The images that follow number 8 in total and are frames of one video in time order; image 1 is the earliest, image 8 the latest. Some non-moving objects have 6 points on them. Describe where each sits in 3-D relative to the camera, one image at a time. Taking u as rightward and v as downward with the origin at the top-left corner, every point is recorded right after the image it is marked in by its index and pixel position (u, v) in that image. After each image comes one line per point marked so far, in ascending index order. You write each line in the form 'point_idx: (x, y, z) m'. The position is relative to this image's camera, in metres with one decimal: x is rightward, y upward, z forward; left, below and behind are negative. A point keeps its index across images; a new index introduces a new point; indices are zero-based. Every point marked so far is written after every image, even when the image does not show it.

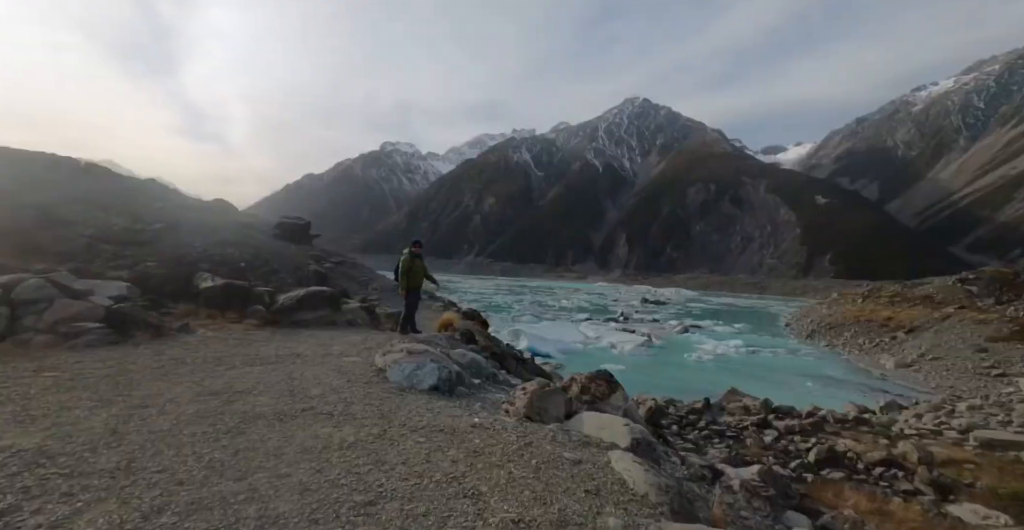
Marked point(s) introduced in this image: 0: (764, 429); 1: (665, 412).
0: (+6.8, -4.5, +12.1) m
1: (+4.4, -4.2, +12.7) m
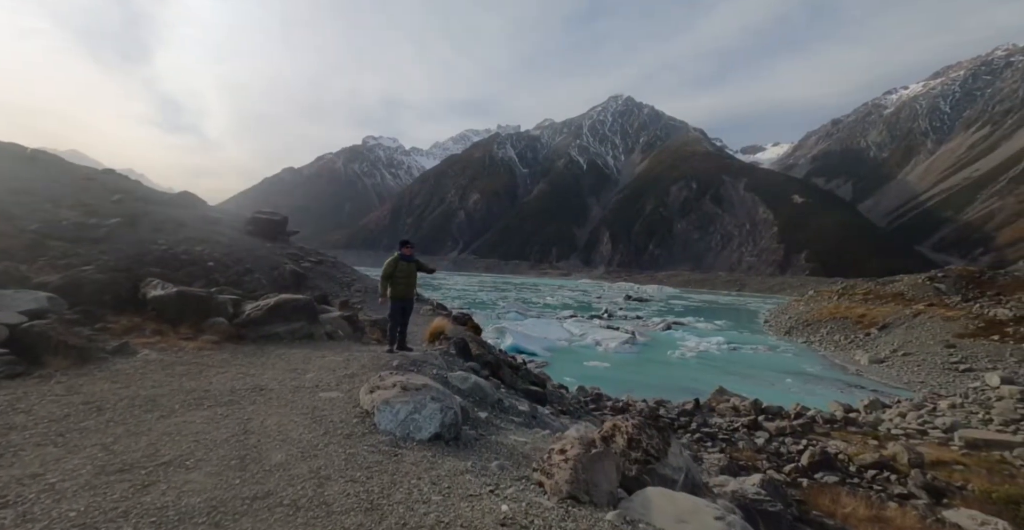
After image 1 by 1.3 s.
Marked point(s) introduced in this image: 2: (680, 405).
0: (+6.5, -4.5, +12.0) m
1: (+4.0, -4.1, +12.5) m
2: (+5.2, -4.4, +14.1) m
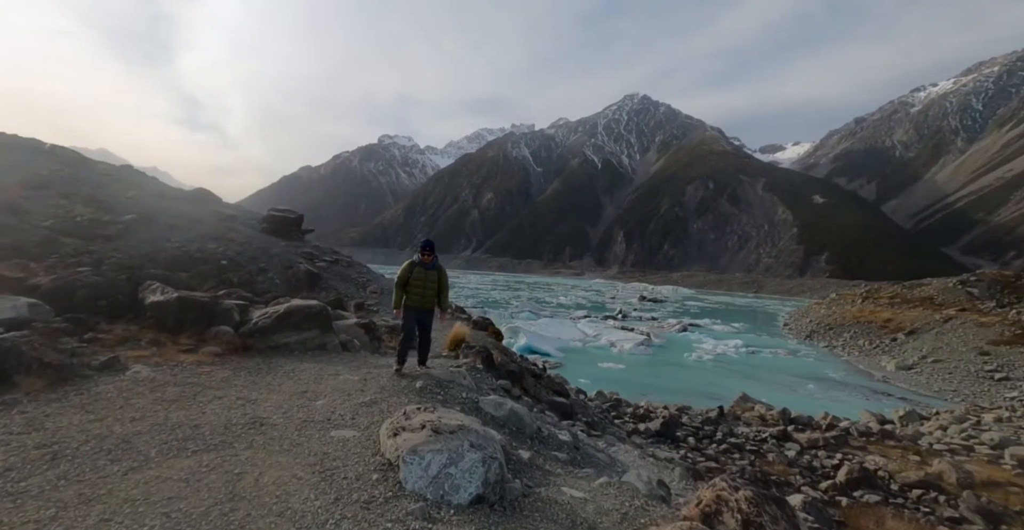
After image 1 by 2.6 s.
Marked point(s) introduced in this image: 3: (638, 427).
0: (+7.0, -4.5, +11.4) m
1: (+4.5, -4.2, +12.0) m
2: (+5.8, -4.5, +13.5) m
3: (+3.1, -3.9, +10.7) m
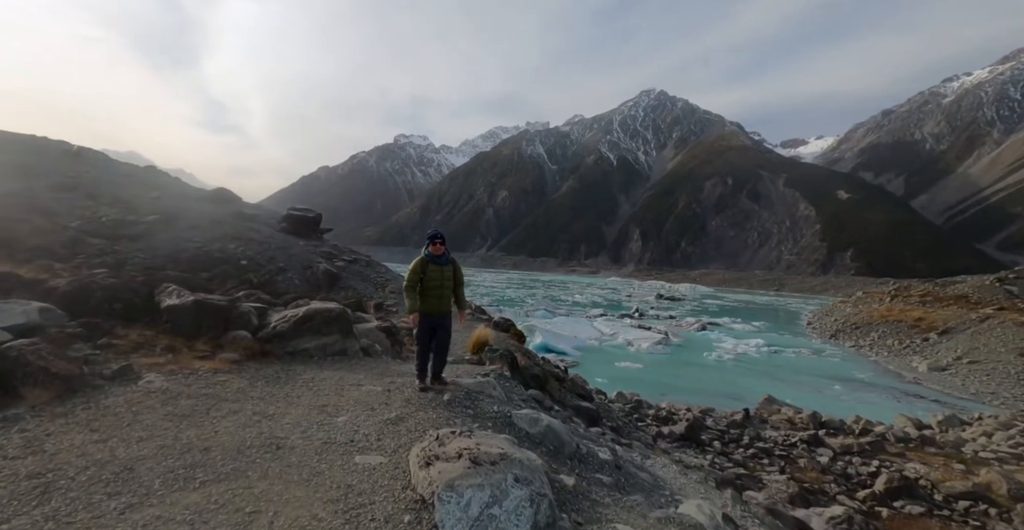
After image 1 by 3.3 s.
0: (+7.5, -4.5, +11.0) m
1: (+5.0, -4.2, +11.6) m
2: (+6.3, -4.4, +13.2) m
3: (+3.5, -3.9, +10.4) m
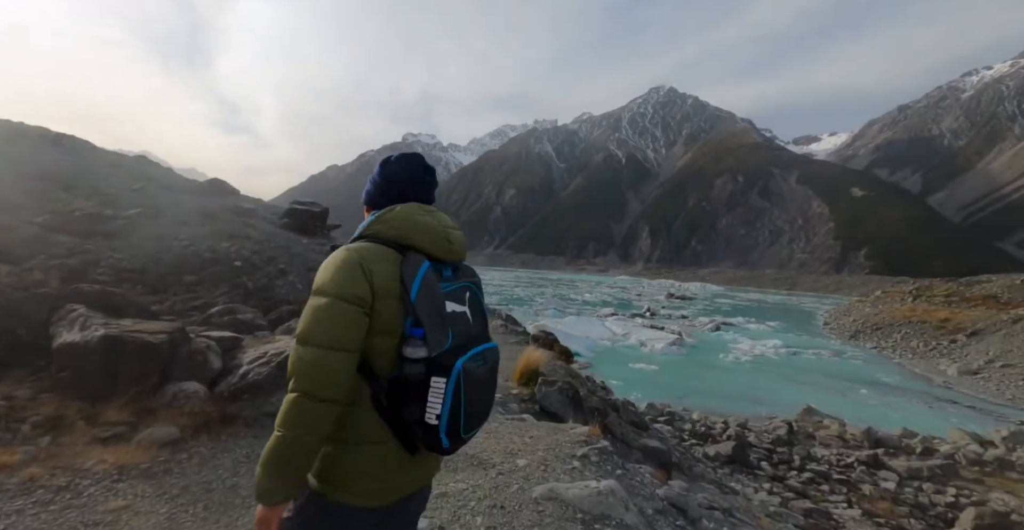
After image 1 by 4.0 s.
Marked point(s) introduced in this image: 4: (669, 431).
0: (+8.0, -4.5, +9.8) m
1: (+5.6, -4.2, +10.5) m
2: (+6.9, -4.4, +12.0) m
3: (+4.1, -3.9, +9.3) m
4: (+3.5, -3.7, +9.7) m
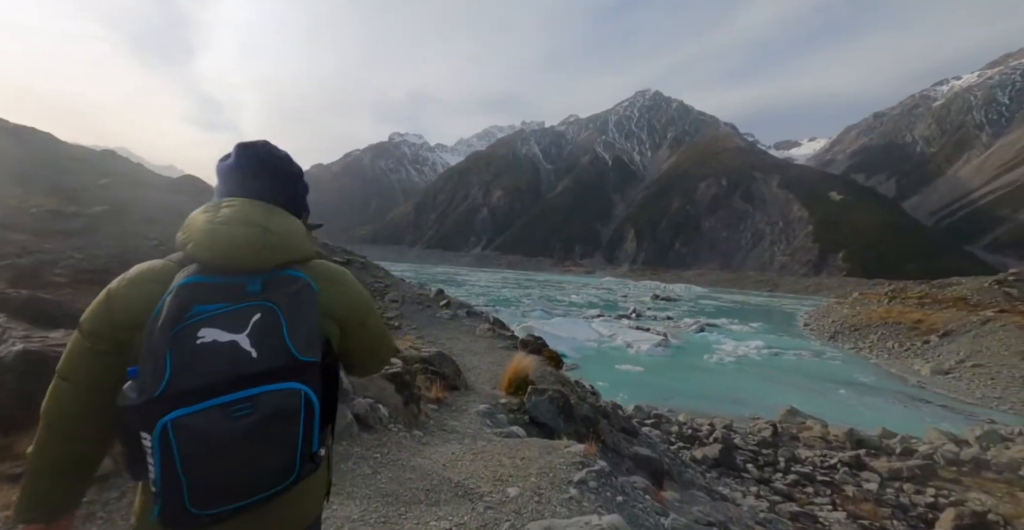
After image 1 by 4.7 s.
0: (+7.7, -4.6, +9.9) m
1: (+5.3, -4.2, +10.5) m
2: (+6.6, -4.5, +12.1) m
3: (+3.8, -4.0, +9.3) m
4: (+3.2, -3.8, +9.7) m
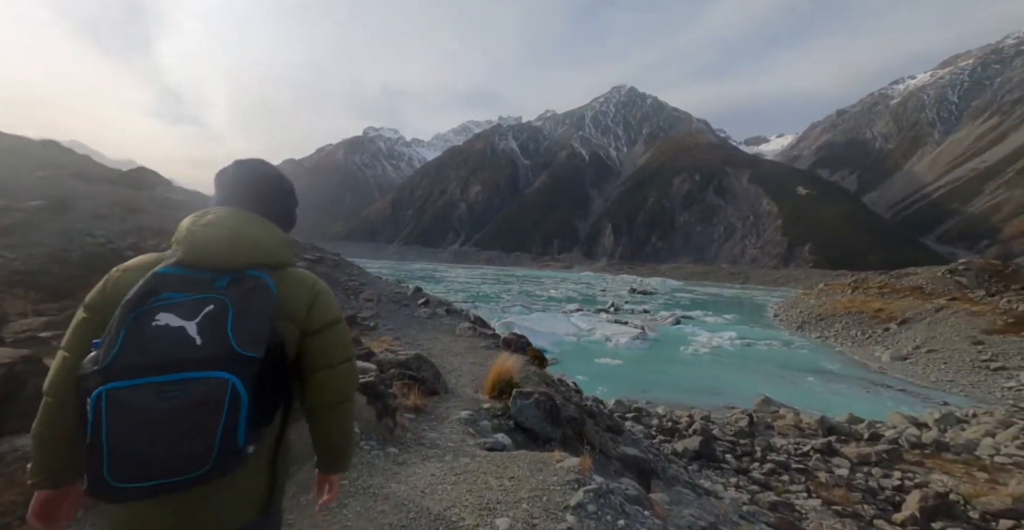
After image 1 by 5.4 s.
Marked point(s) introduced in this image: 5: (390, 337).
0: (+7.3, -4.4, +10.3) m
1: (+4.9, -4.1, +10.8) m
2: (+6.1, -4.4, +12.4) m
3: (+3.4, -3.9, +9.5) m
4: (+2.8, -3.7, +9.8) m
5: (-3.7, -2.2, +13.5) m
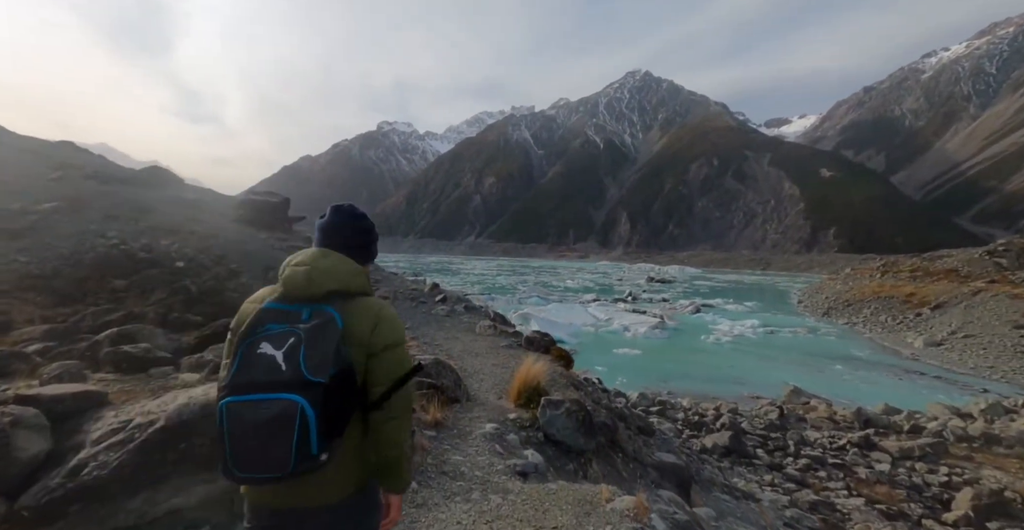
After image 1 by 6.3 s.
0: (+7.8, -4.1, +9.8) m
1: (+5.4, -3.8, +10.3) m
2: (+6.6, -4.0, +11.9) m
3: (+3.9, -3.6, +9.1) m
4: (+3.2, -3.4, +9.5) m
5: (-3.1, -2.0, +13.4) m
